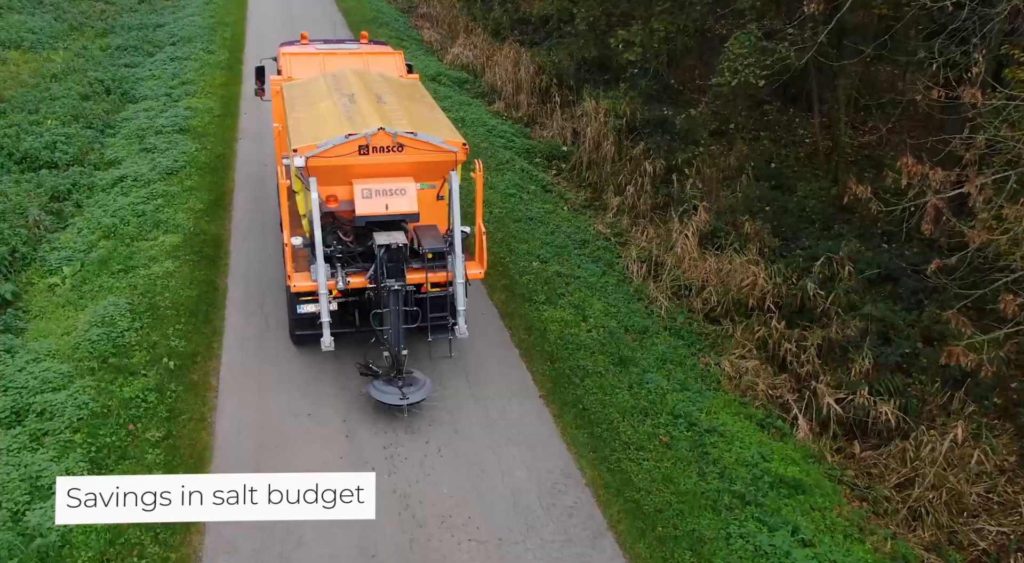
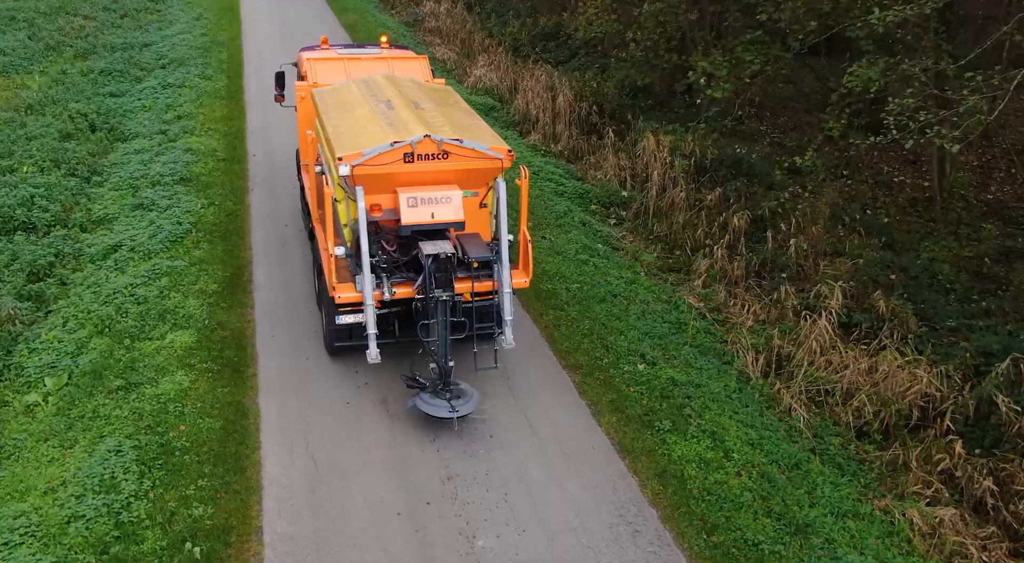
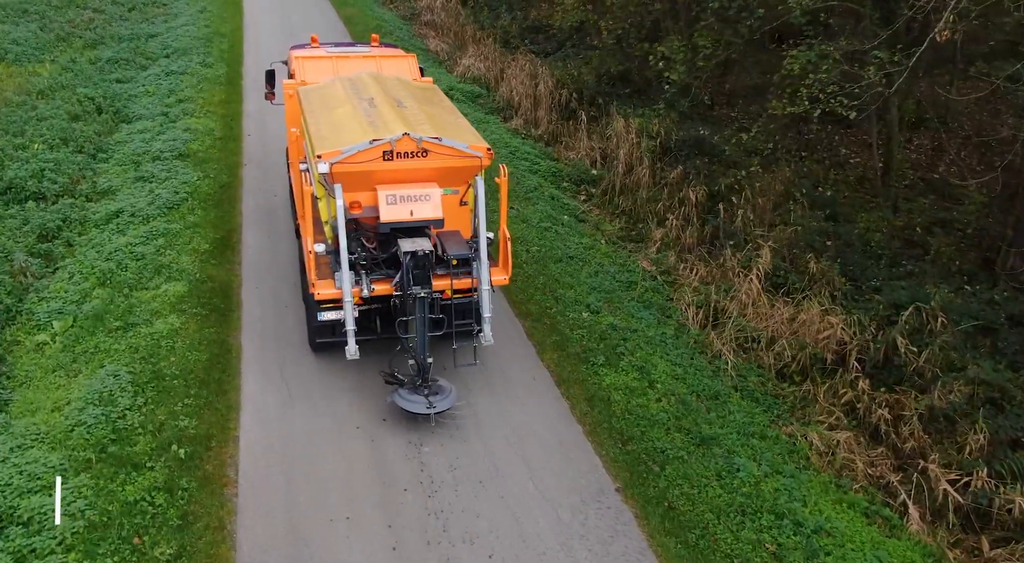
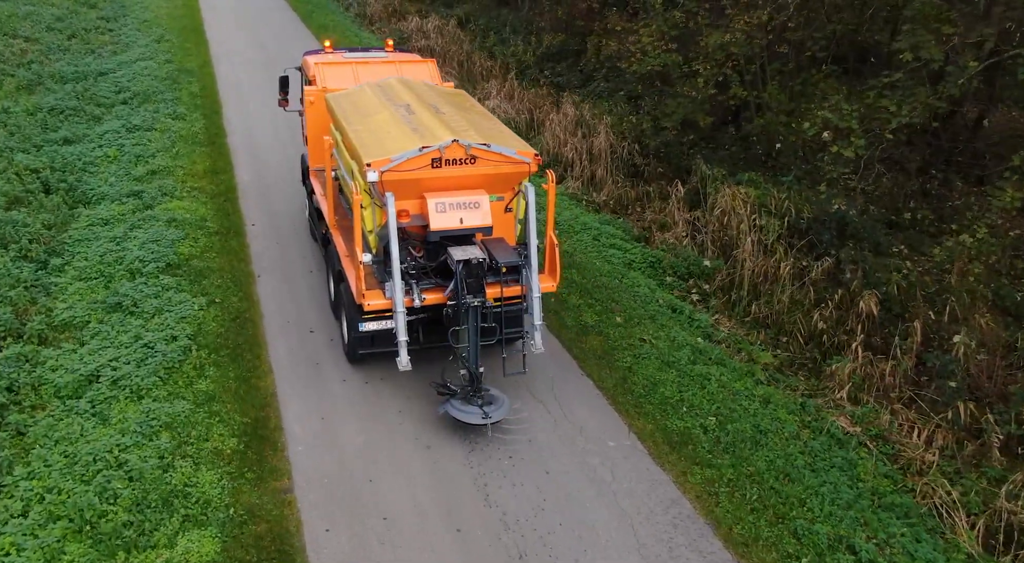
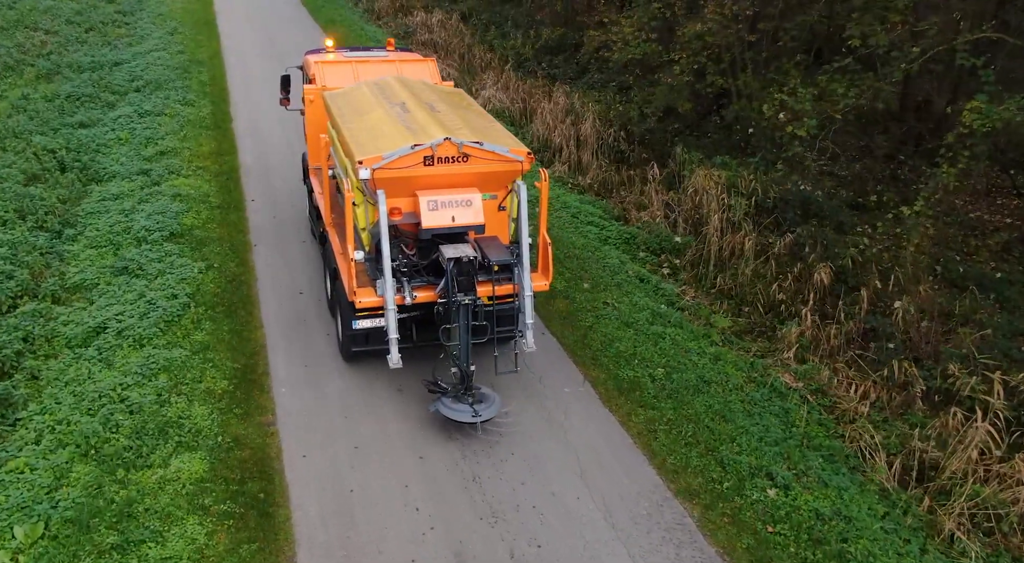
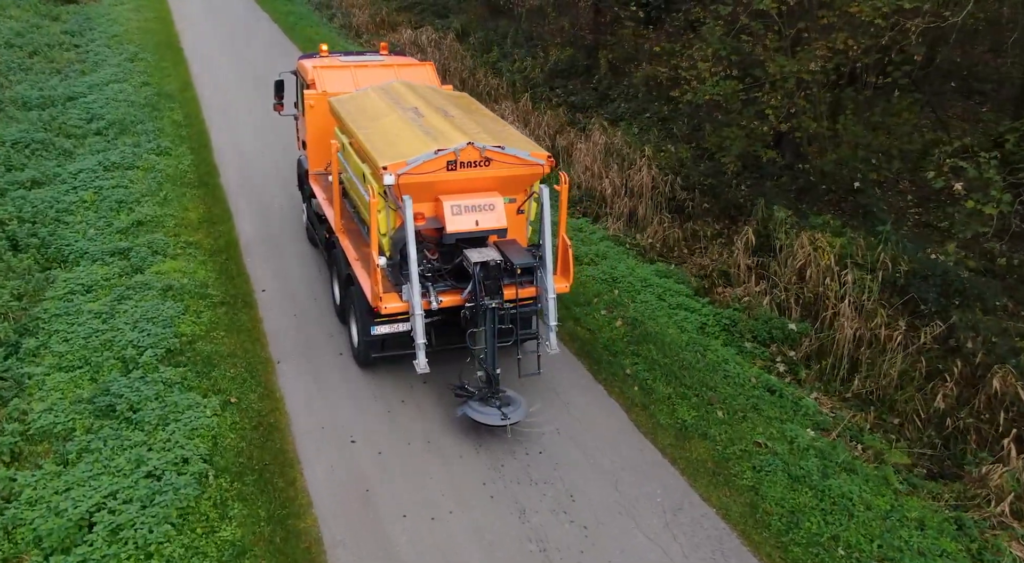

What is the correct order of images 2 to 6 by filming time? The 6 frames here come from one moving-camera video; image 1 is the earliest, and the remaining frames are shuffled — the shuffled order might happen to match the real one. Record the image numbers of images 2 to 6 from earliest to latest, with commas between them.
3, 2, 5, 4, 6
